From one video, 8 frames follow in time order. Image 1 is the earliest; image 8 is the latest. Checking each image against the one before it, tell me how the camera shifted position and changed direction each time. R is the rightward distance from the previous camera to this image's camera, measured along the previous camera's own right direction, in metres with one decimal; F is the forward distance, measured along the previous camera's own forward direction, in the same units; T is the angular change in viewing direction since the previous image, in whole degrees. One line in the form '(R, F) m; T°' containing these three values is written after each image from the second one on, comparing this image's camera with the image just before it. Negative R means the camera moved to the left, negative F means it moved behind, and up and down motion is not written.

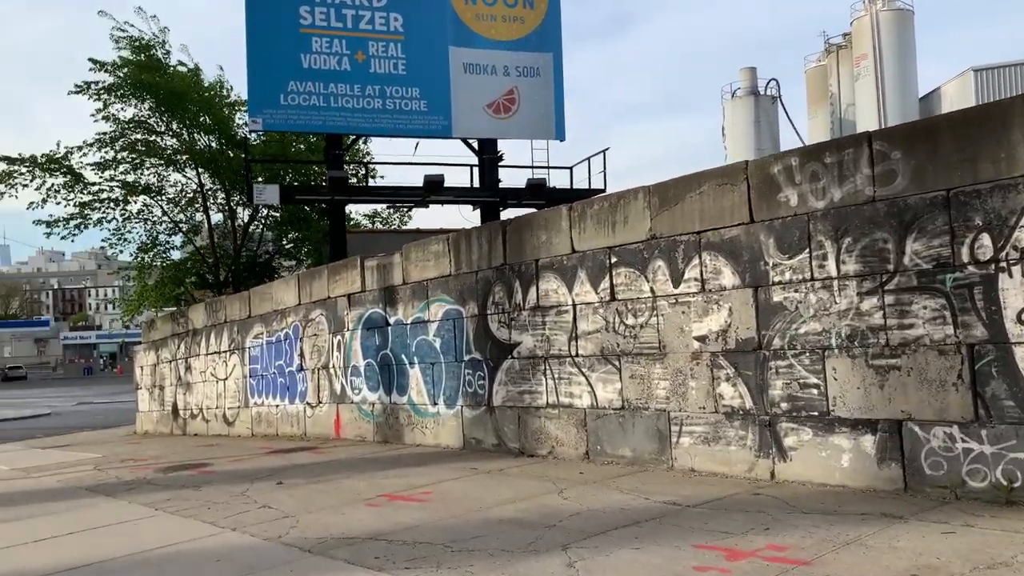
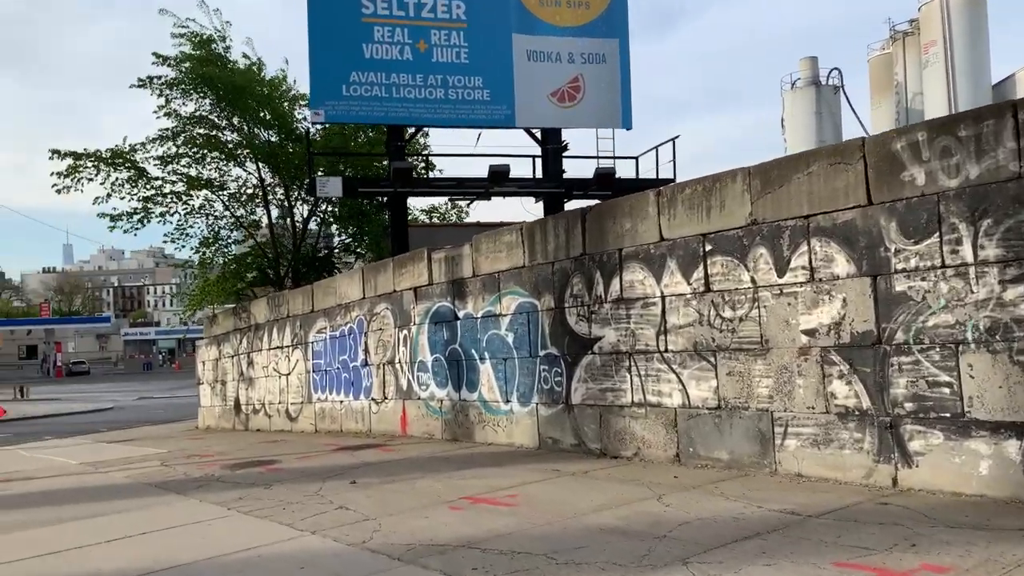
(-0.4, +0.5) m; -3°
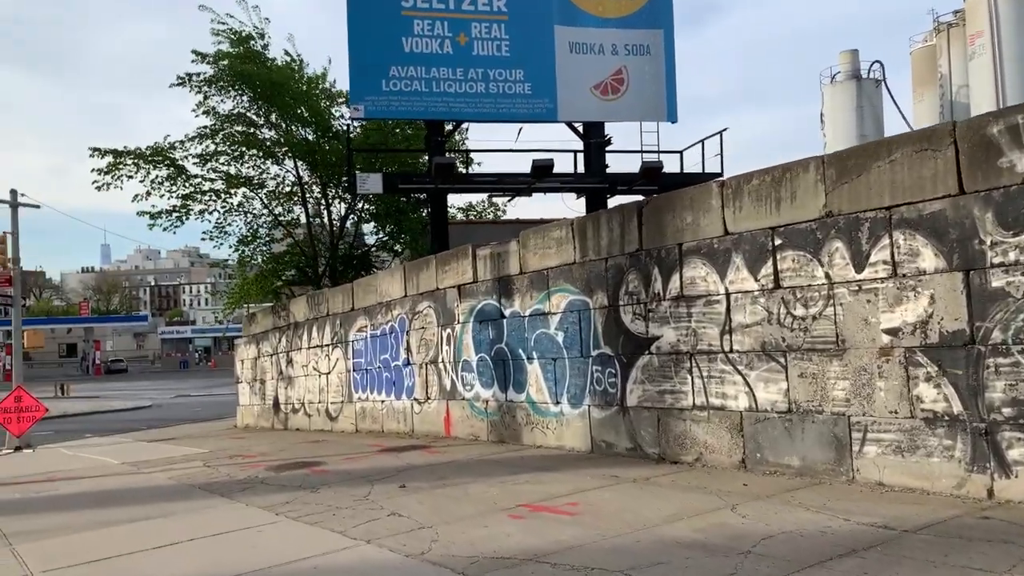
(-0.2, +0.3) m; -2°
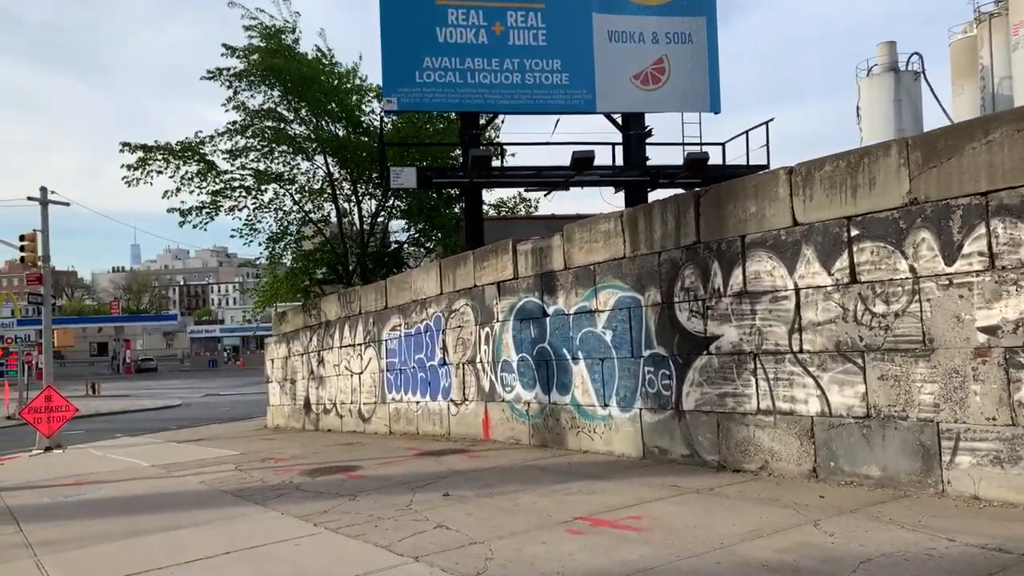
(-0.2, +0.5) m; -2°
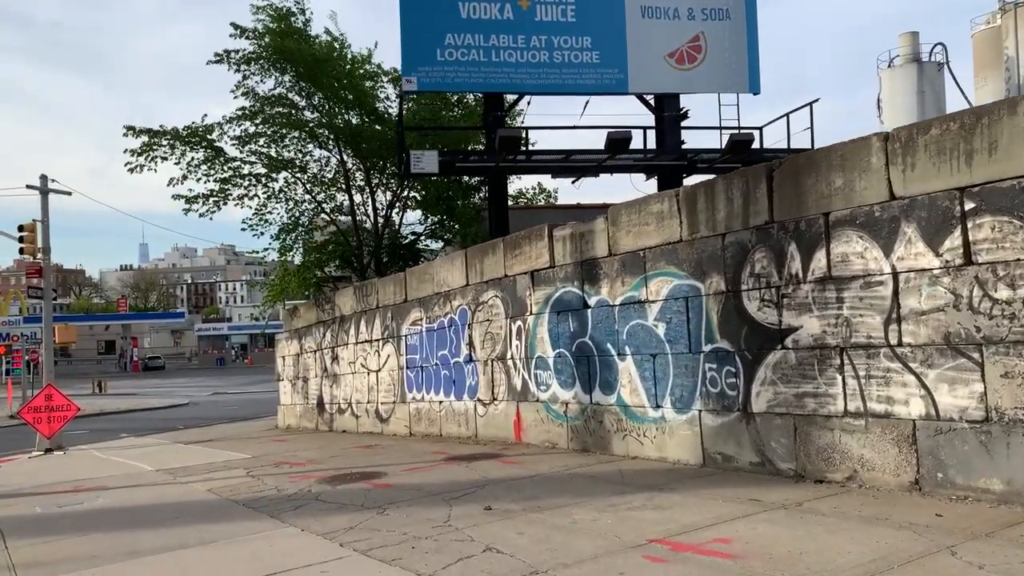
(-0.4, +0.9) m; 0°
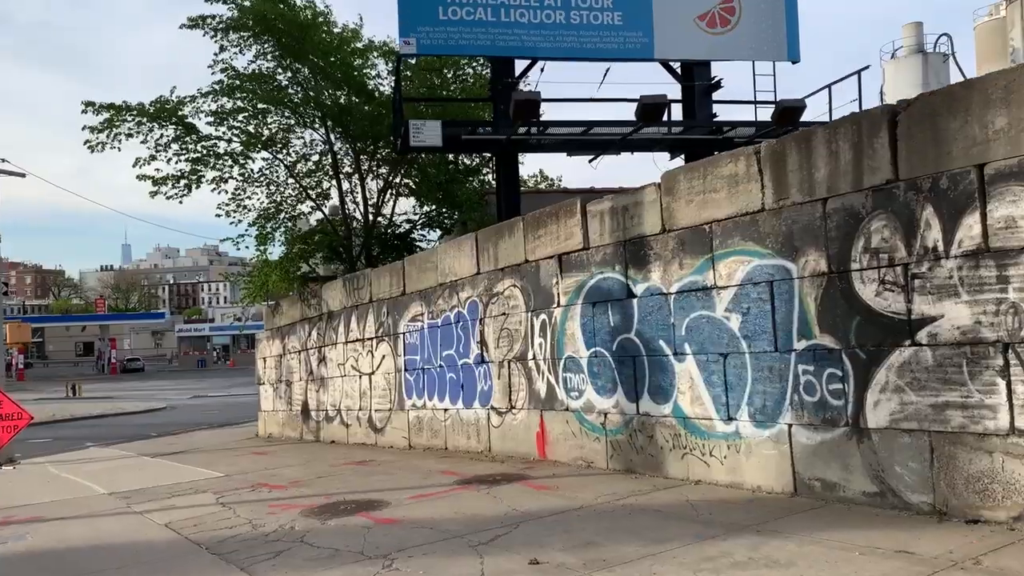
(-0.4, +1.7) m; +1°
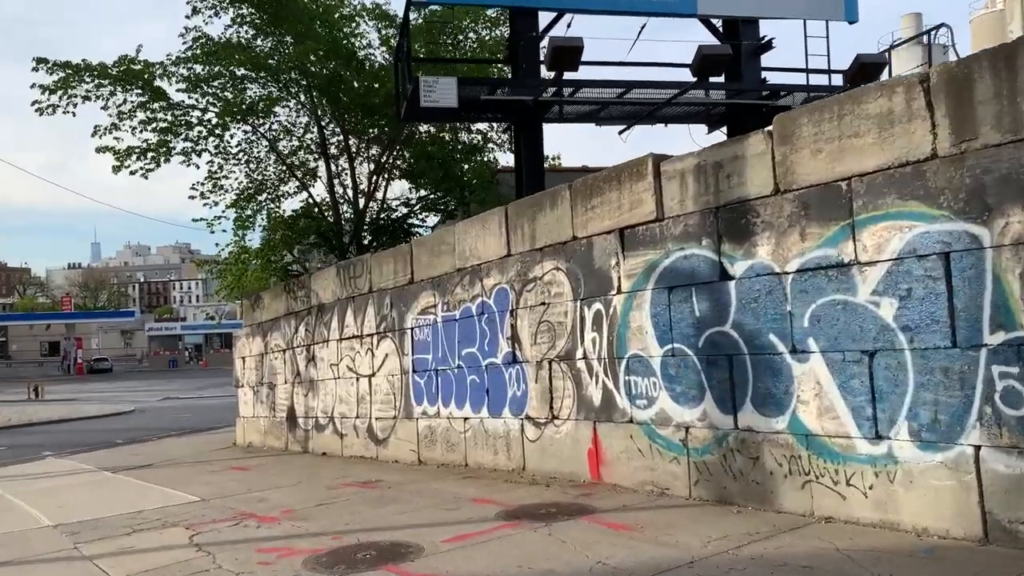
(-0.6, +1.7) m; +2°
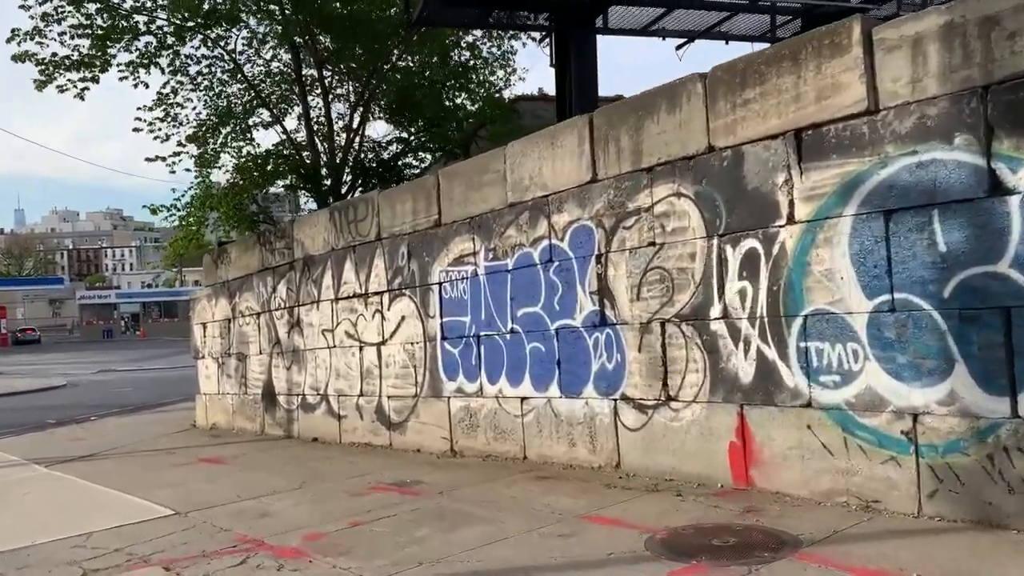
(-1.1, +2.1) m; +4°
